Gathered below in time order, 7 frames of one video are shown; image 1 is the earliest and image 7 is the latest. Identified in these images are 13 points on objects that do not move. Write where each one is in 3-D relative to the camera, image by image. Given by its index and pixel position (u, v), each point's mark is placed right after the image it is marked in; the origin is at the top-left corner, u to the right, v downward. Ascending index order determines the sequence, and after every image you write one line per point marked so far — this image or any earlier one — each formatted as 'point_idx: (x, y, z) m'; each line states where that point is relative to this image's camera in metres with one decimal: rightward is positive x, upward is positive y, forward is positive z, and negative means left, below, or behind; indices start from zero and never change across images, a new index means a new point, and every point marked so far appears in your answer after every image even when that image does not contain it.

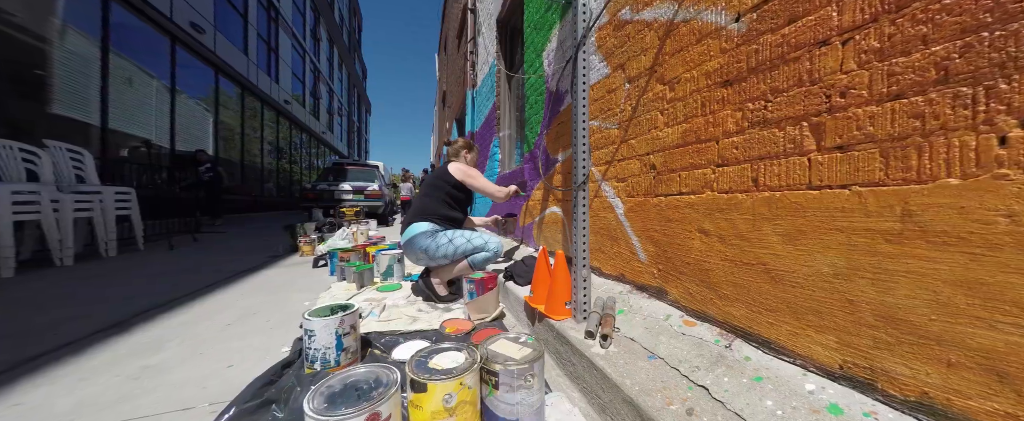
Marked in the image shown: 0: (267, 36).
0: (-11.9, +8.6, +14.2) m
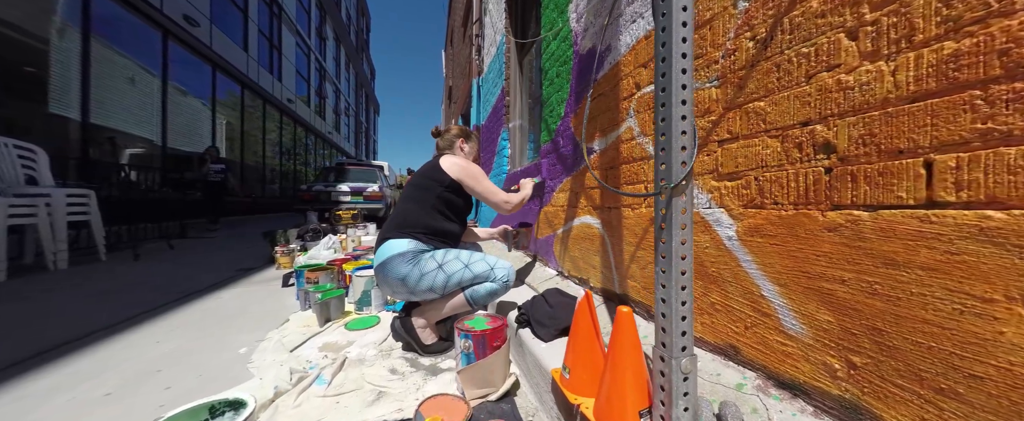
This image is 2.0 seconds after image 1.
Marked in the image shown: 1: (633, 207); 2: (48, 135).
0: (-11.4, +8.5, +13.7) m
1: (+0.7, 0.0, +1.6) m
2: (-8.8, +1.4, +5.6) m
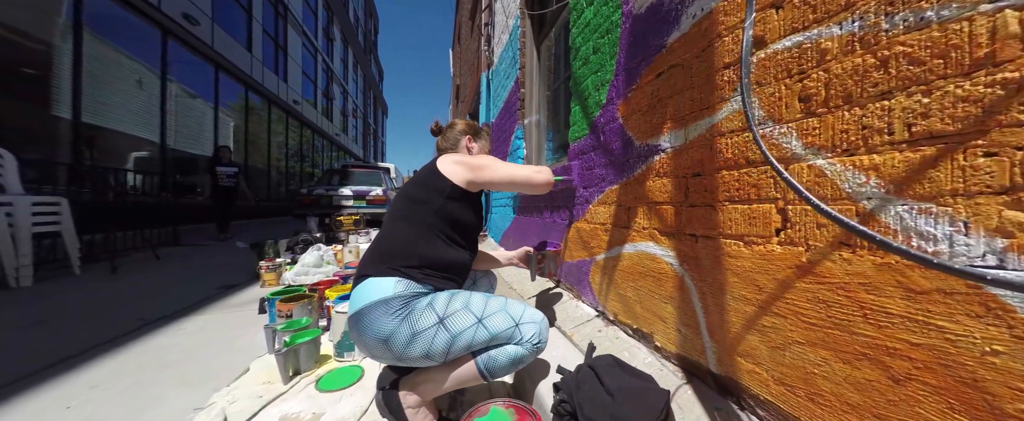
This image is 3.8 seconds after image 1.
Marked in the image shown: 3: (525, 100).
0: (-11.0, +8.3, +13.4) m
1: (+0.8, -0.1, +1.0) m
2: (-8.6, +1.3, +5.2) m
3: (+0.2, +1.5, +3.9) m
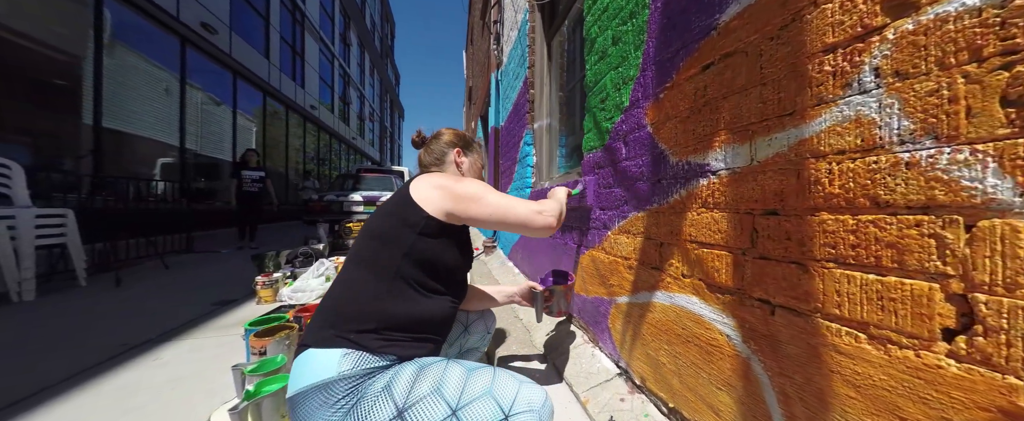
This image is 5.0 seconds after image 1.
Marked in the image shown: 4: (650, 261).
0: (-10.4, +8.2, +13.6) m
1: (+0.8, -0.3, +0.6) m
2: (-8.4, +1.1, +5.3) m
3: (+0.3, +1.3, +3.5) m
4: (+0.6, -0.2, +1.3) m
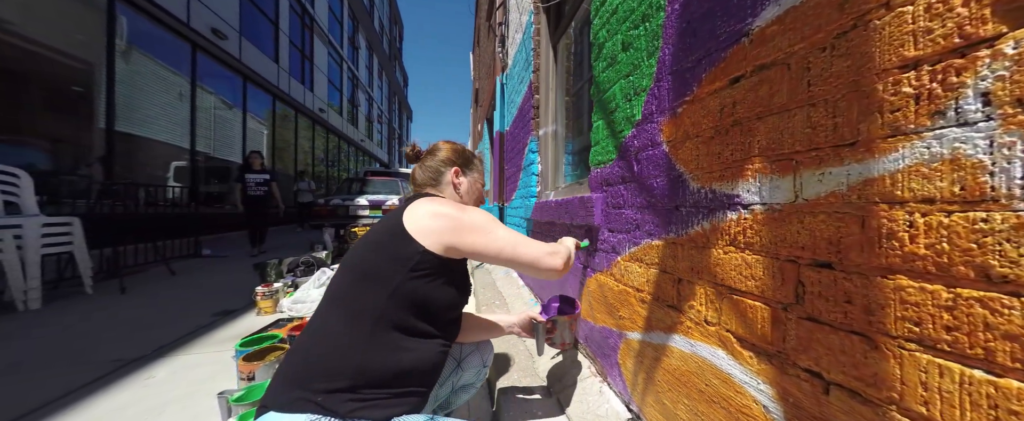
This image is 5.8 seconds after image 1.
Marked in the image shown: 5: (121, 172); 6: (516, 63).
0: (-10.0, +8.0, +13.8) m
1: (+0.7, -0.4, +0.4) m
2: (-8.3, +1.0, +5.4) m
3: (+0.3, +1.2, +3.4) m
4: (+0.6, -0.3, +1.1) m
5: (-8.4, +0.8, +6.1) m
6: (+0.1, +2.3, +4.4) m
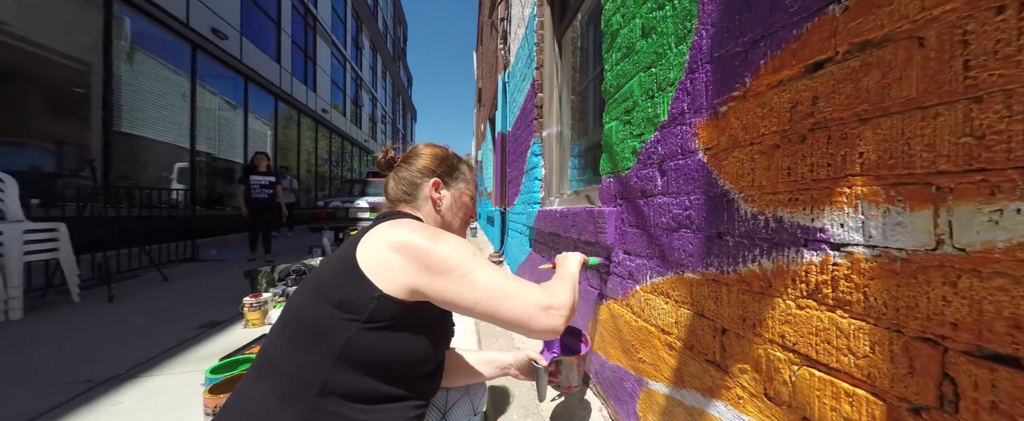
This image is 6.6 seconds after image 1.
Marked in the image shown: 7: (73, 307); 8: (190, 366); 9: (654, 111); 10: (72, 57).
0: (-9.9, +8.0, +13.7) m
1: (+0.7, -0.5, +0.2) m
2: (-8.2, +0.9, +5.3) m
3: (+0.3, +1.1, +3.1) m
4: (+0.6, -0.4, +0.9) m
5: (-8.3, +0.7, +6.0) m
6: (+0.1, +2.2, +4.1) m
7: (-5.9, -1.3, +3.9) m
8: (-3.0, -1.4, +2.6) m
9: (+0.6, +0.4, +1.2) m
10: (-8.3, +2.9, +5.4) m
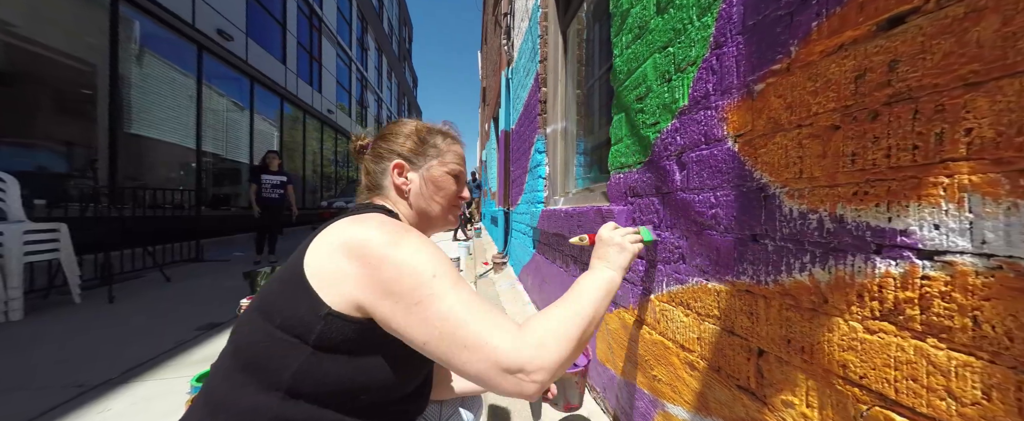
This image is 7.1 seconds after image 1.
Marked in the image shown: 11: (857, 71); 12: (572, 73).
0: (-9.6, +8.0, +13.7) m
1: (+0.7, -0.5, 0.0) m
2: (-8.2, +0.9, +5.3) m
3: (+0.4, +1.1, +3.0) m
4: (+0.6, -0.4, +0.7) m
5: (-8.2, +0.7, +6.0) m
6: (+0.1, +2.2, +4.0) m
7: (-5.9, -1.3, +3.8) m
8: (-2.9, -1.4, +2.5) m
9: (+0.6, +0.4, +1.0) m
10: (-8.3, +2.9, +5.4) m
11: (+0.6, +0.2, +0.5) m
12: (+0.5, +1.2, +2.6) m
